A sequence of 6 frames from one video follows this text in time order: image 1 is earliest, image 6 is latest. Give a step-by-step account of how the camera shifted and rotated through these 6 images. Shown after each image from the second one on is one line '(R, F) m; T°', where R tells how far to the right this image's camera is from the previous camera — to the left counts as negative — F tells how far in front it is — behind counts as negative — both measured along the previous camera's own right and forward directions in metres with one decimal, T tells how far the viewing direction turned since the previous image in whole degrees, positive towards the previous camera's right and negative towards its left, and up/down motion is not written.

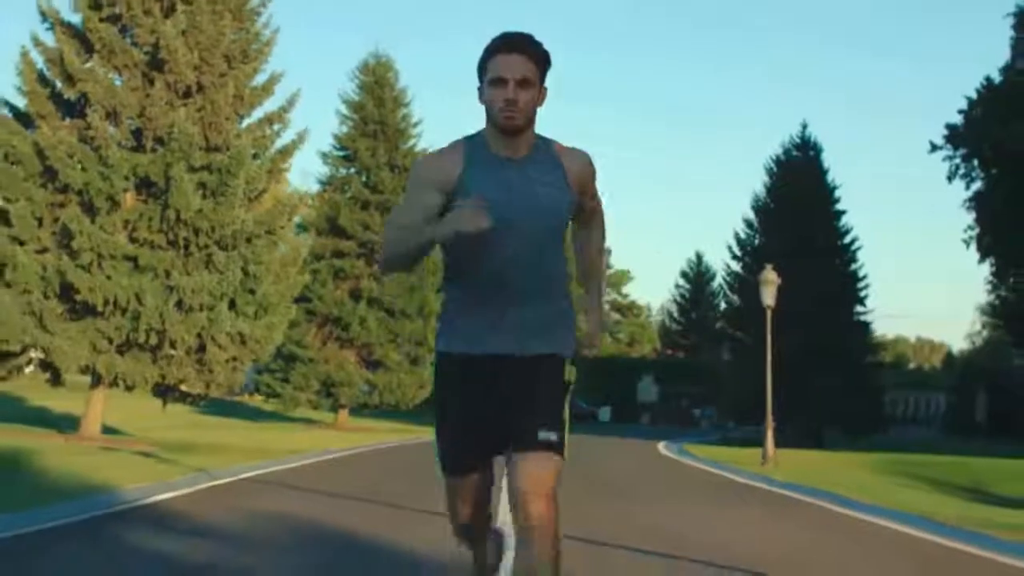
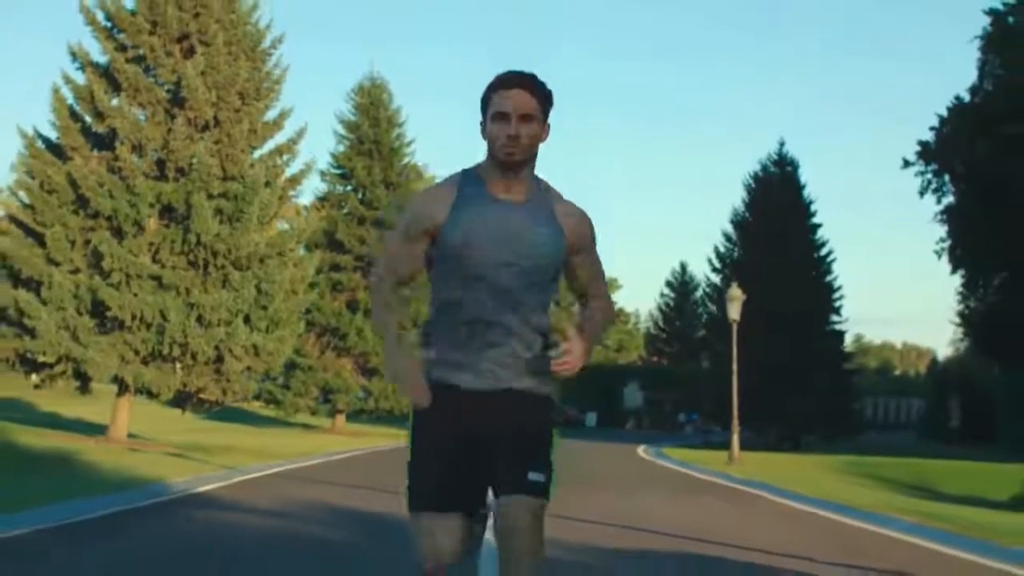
(0.0, -2.8) m; 0°
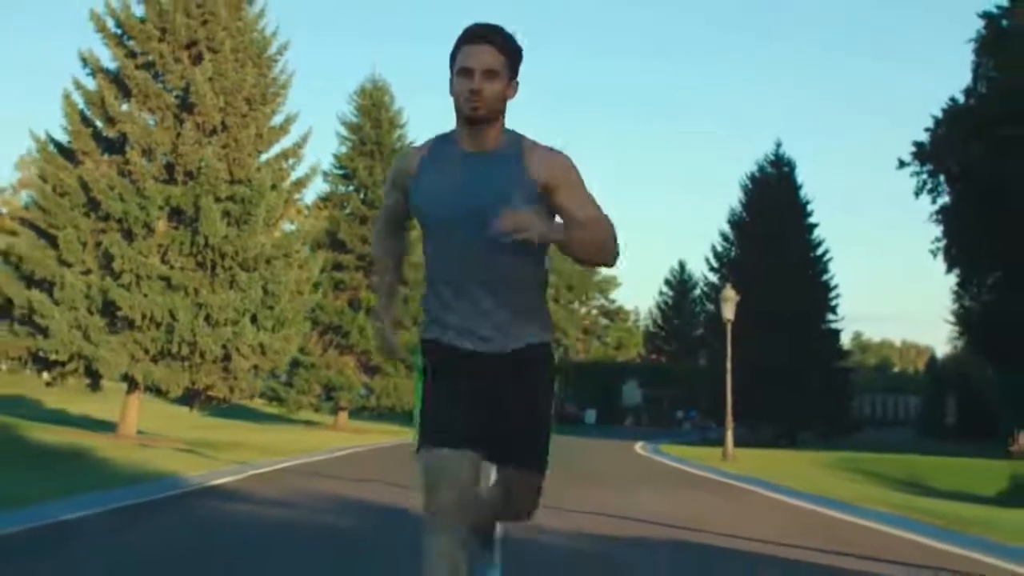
(0.0, -0.8) m; 0°
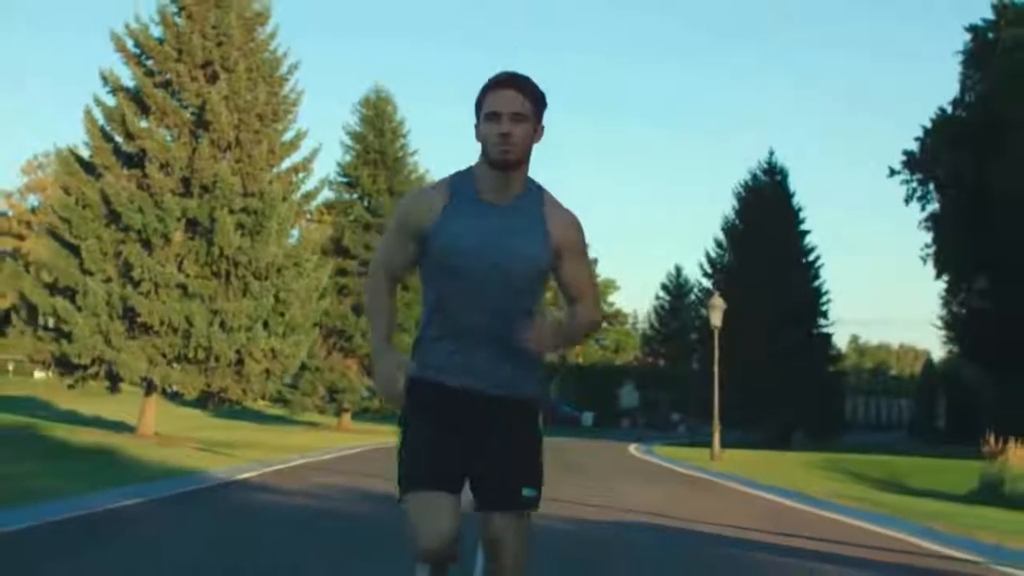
(0.0, -1.7) m; 0°
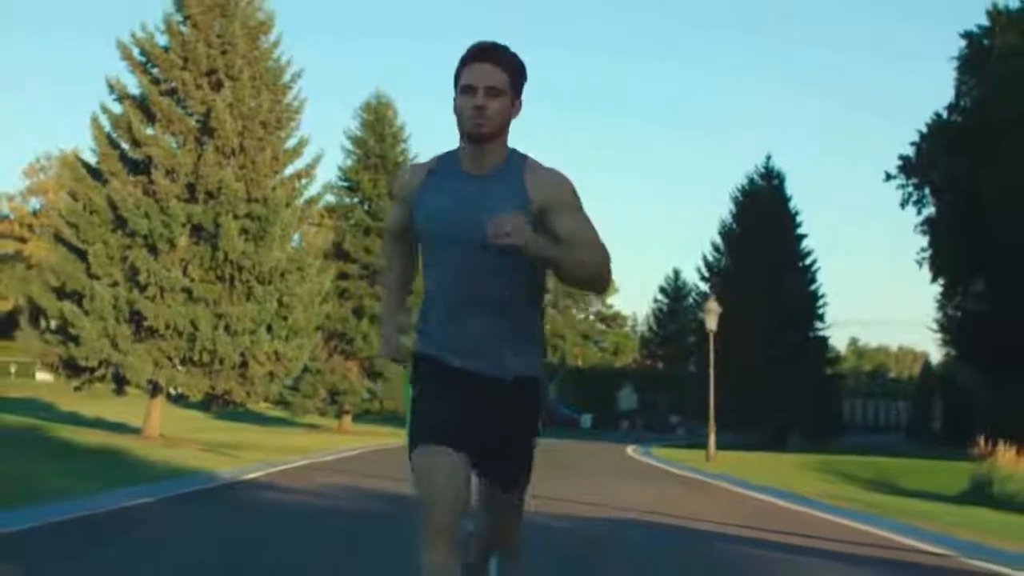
(0.0, -0.6) m; 0°
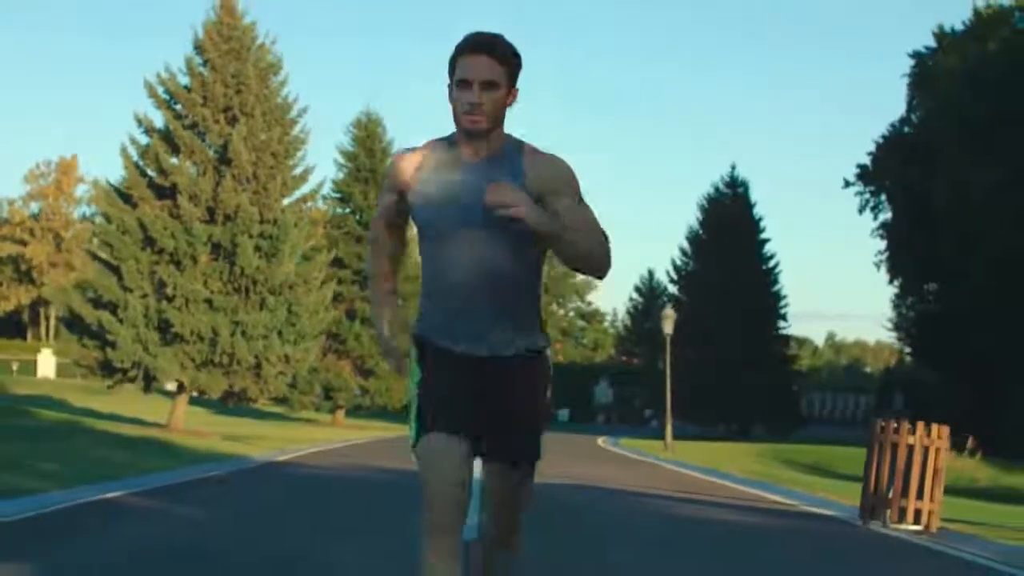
(0.0, -4.7) m; +1°
